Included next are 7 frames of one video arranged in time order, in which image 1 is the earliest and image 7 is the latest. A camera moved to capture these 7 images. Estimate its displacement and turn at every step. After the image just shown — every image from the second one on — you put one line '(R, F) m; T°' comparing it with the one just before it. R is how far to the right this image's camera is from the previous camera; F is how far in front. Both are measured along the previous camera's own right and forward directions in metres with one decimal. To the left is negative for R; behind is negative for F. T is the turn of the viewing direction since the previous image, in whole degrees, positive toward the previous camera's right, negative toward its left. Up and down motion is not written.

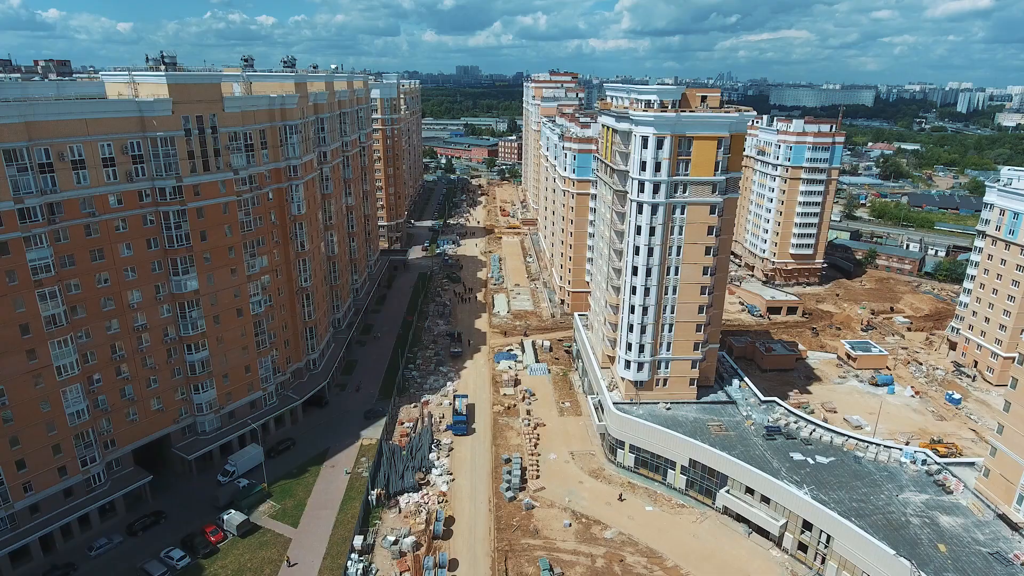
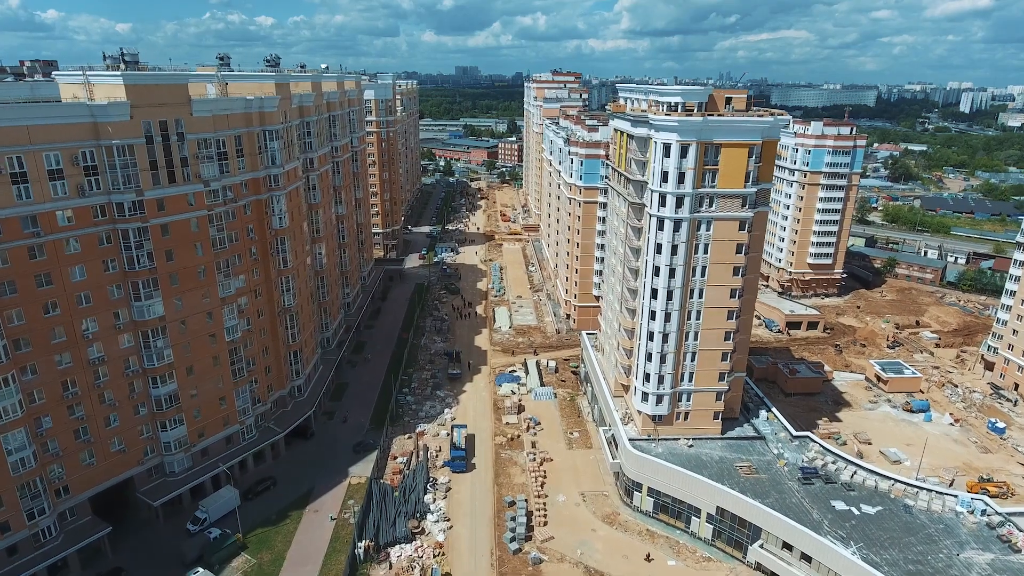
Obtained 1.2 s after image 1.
(-0.3, +5.3) m; 0°
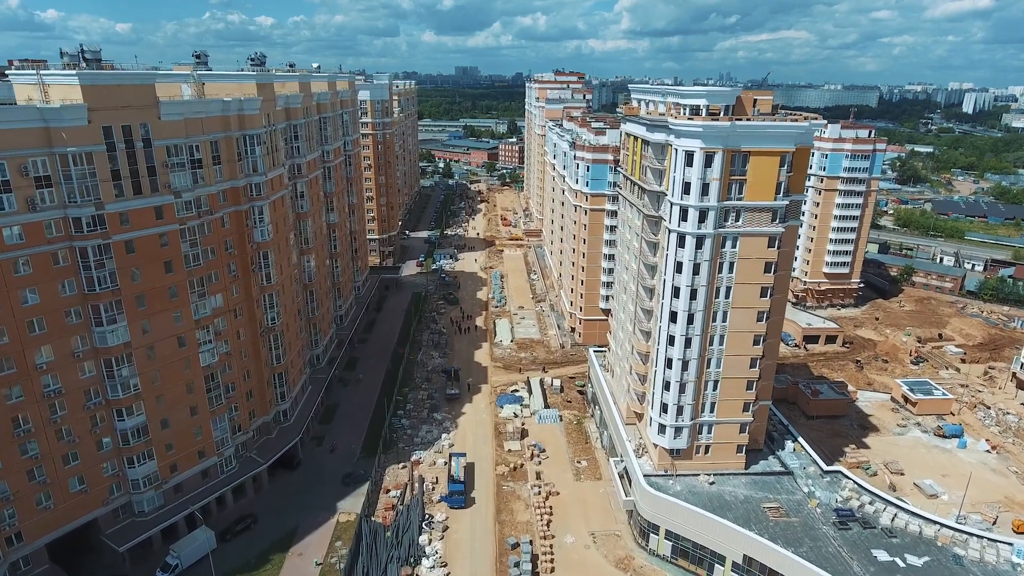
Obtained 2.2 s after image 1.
(-0.2, +4.3) m; 0°
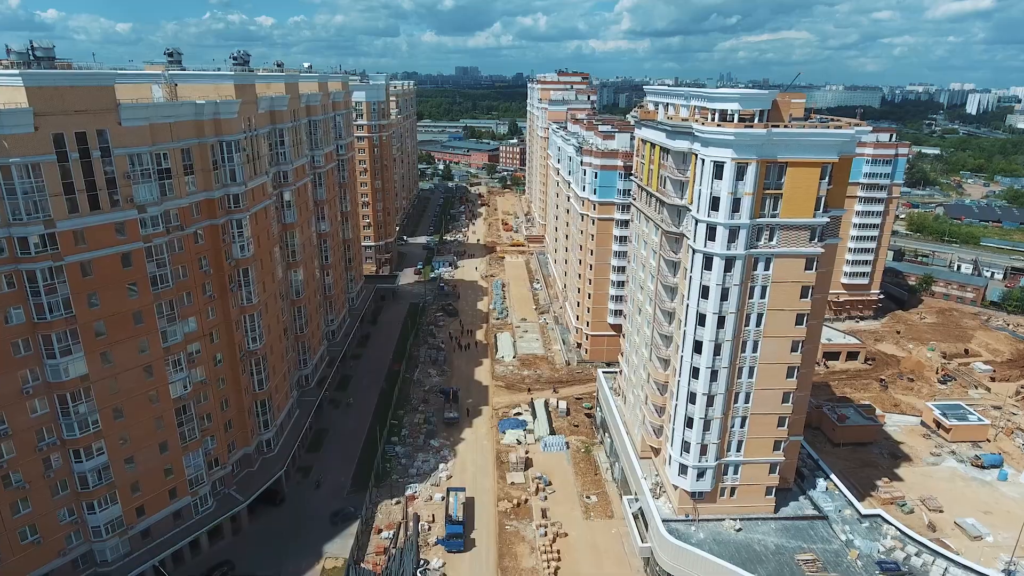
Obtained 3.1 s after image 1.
(-0.3, +4.3) m; 0°
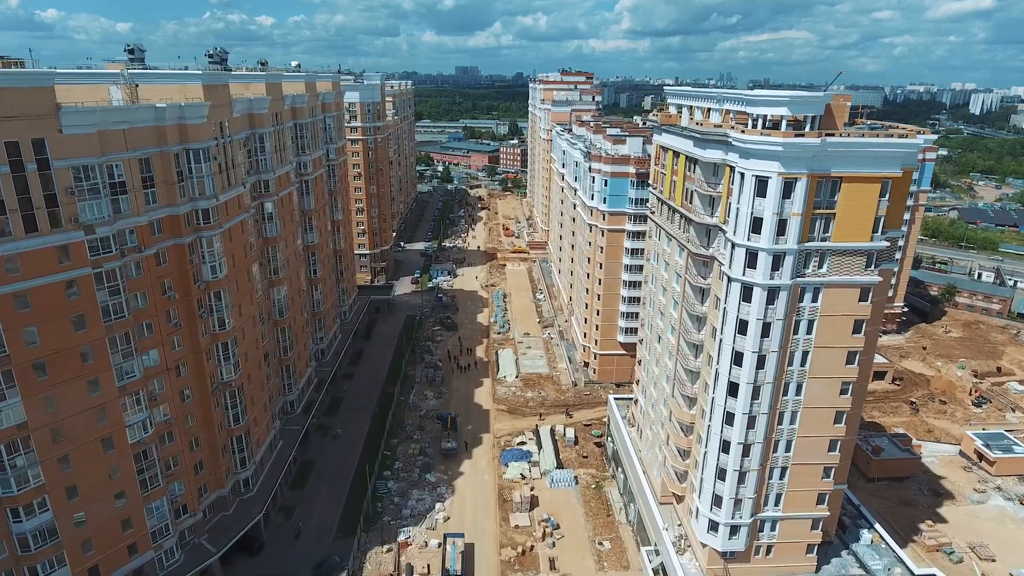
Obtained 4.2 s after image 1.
(-0.3, +4.8) m; 0°
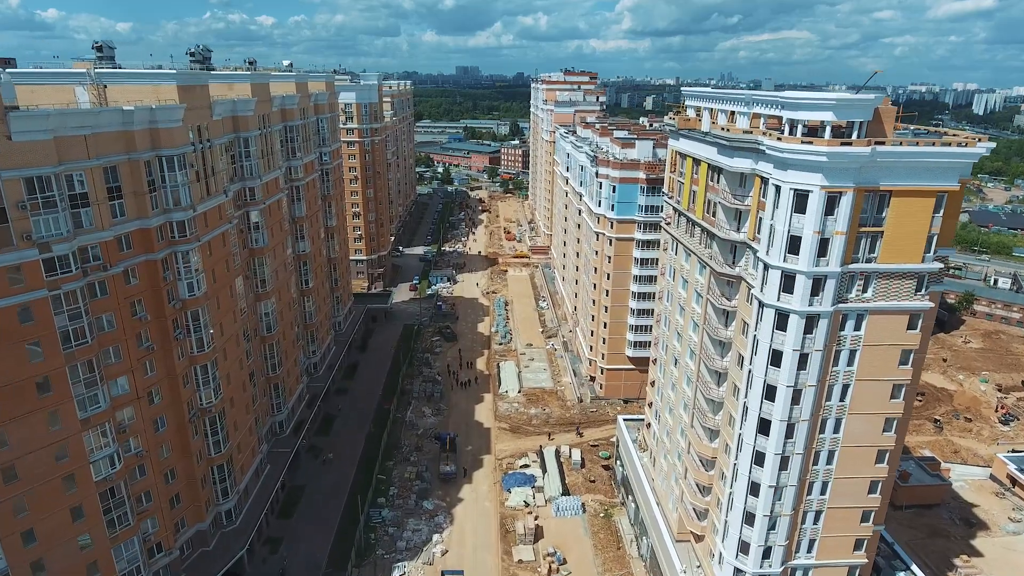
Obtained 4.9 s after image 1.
(-0.2, +3.2) m; 0°
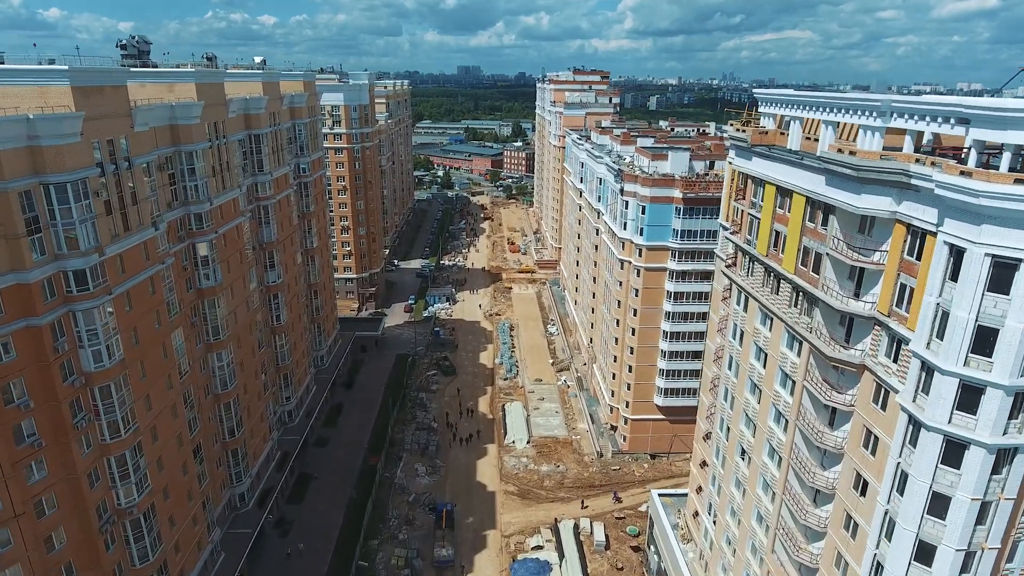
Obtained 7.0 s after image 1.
(-0.6, +9.0) m; 0°
